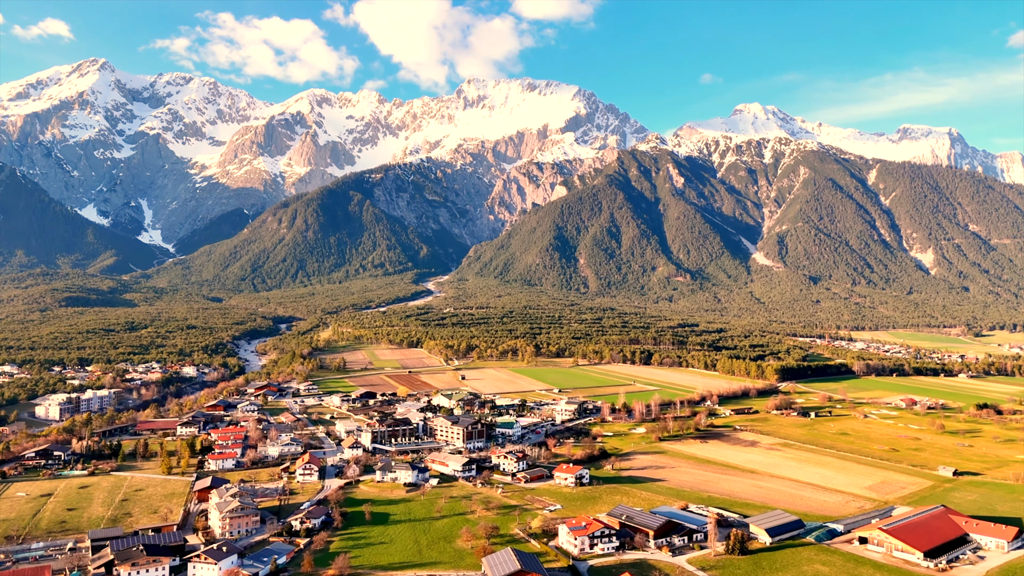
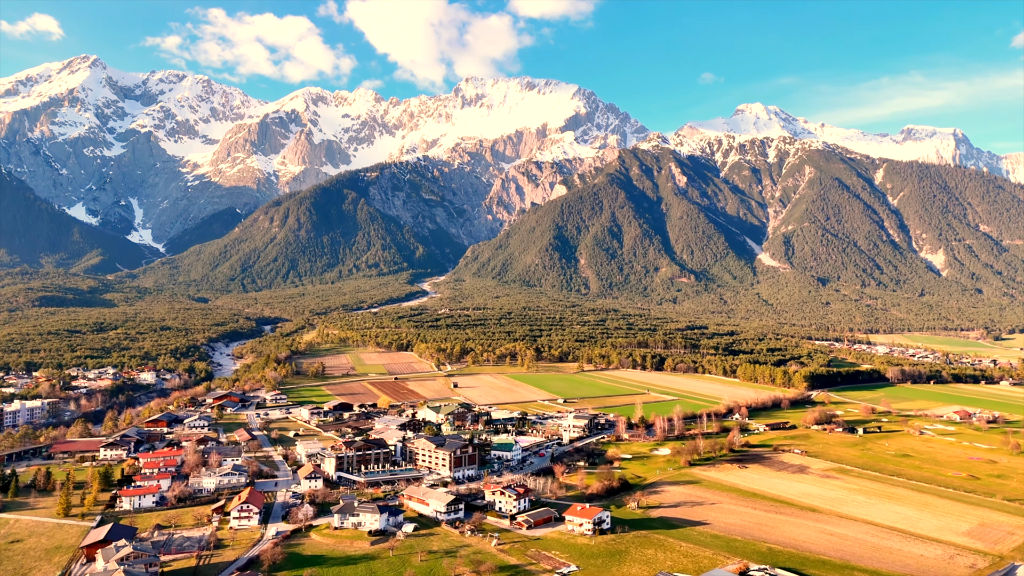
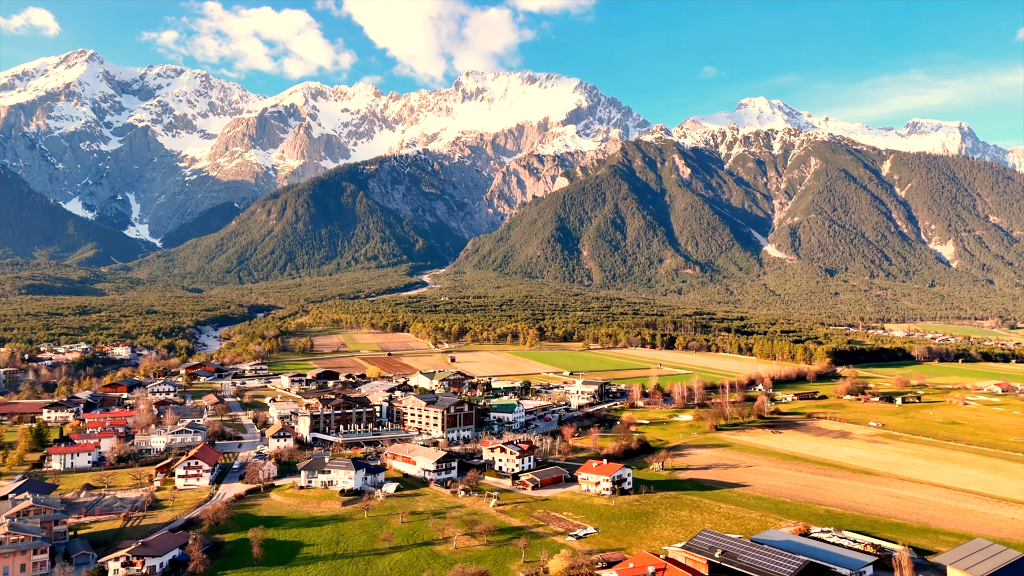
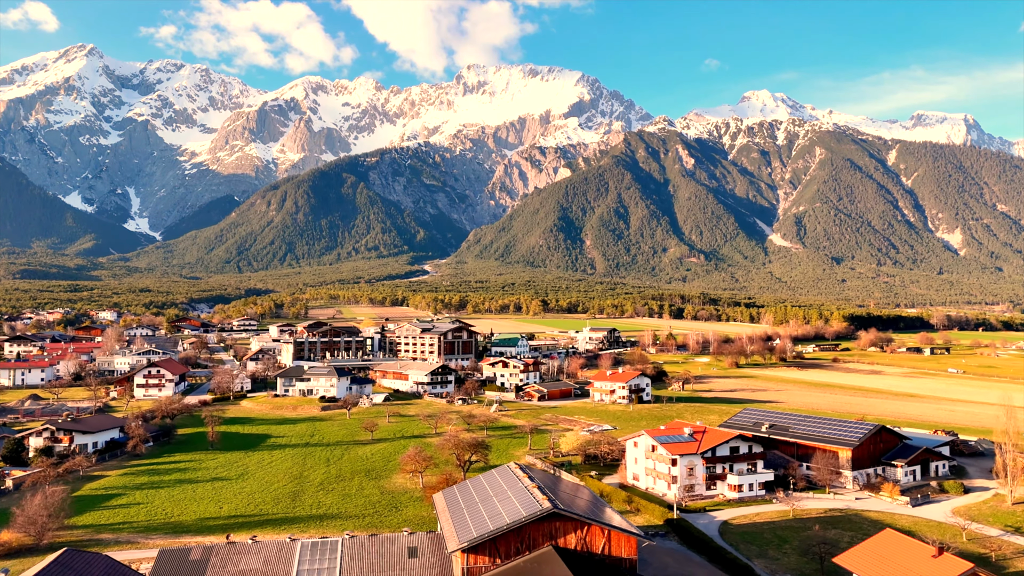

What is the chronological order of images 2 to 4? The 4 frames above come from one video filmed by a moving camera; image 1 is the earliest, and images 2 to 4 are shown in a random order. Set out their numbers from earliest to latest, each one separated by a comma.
2, 3, 4
